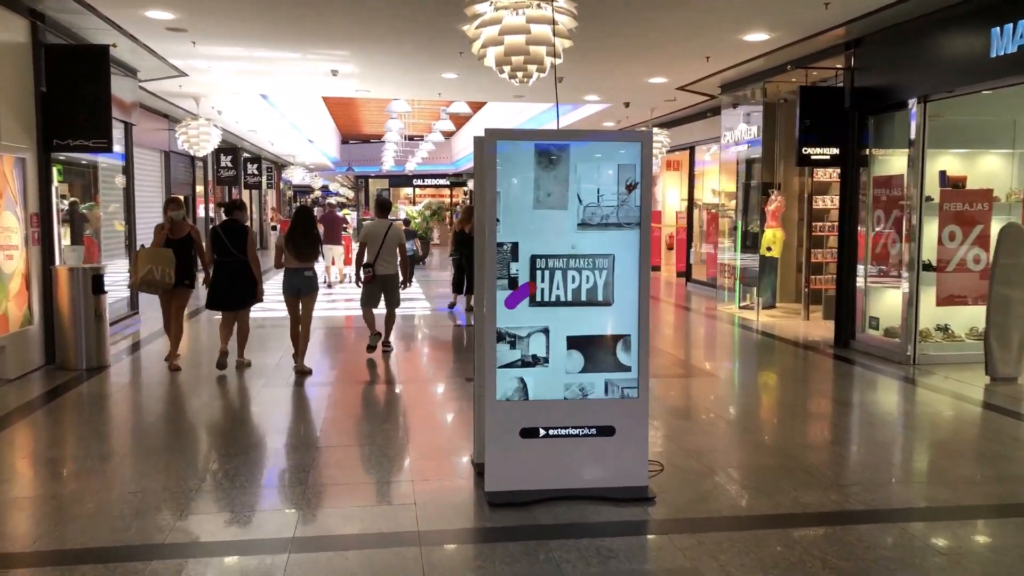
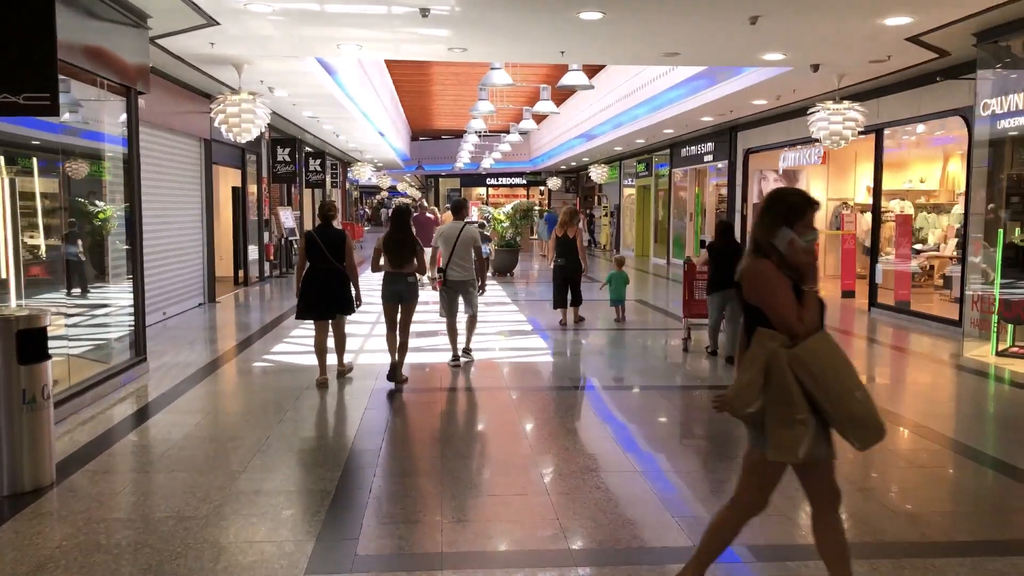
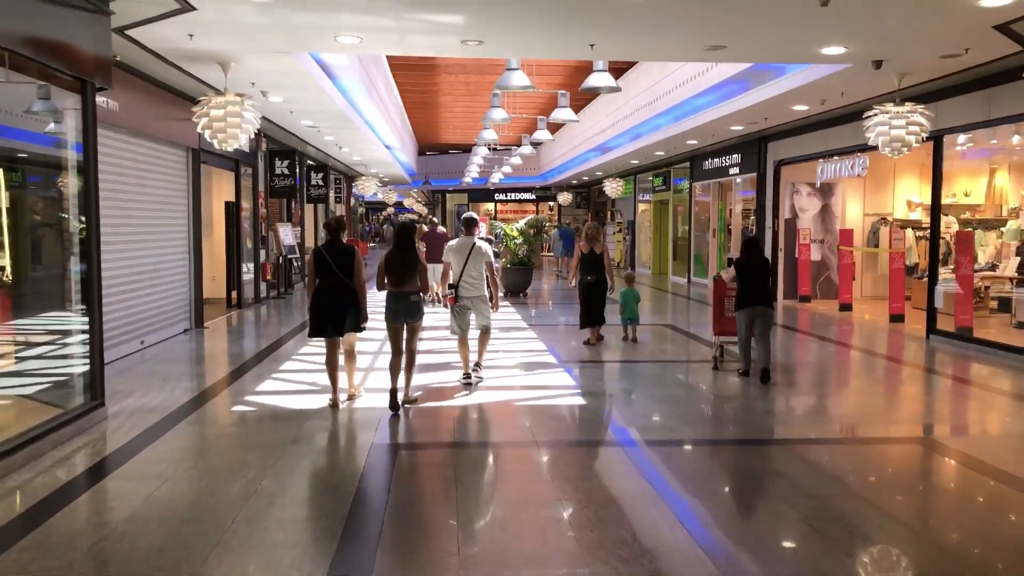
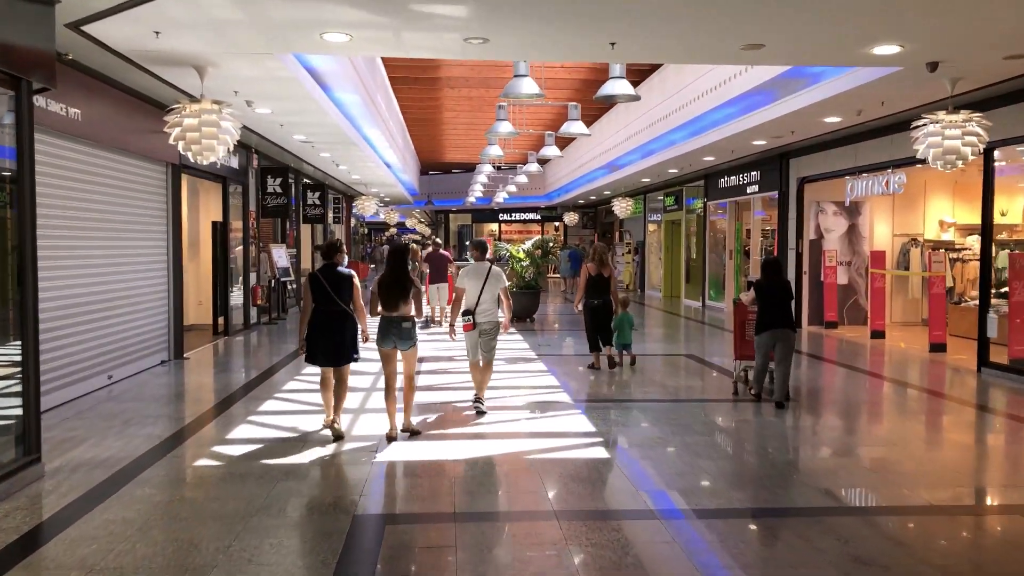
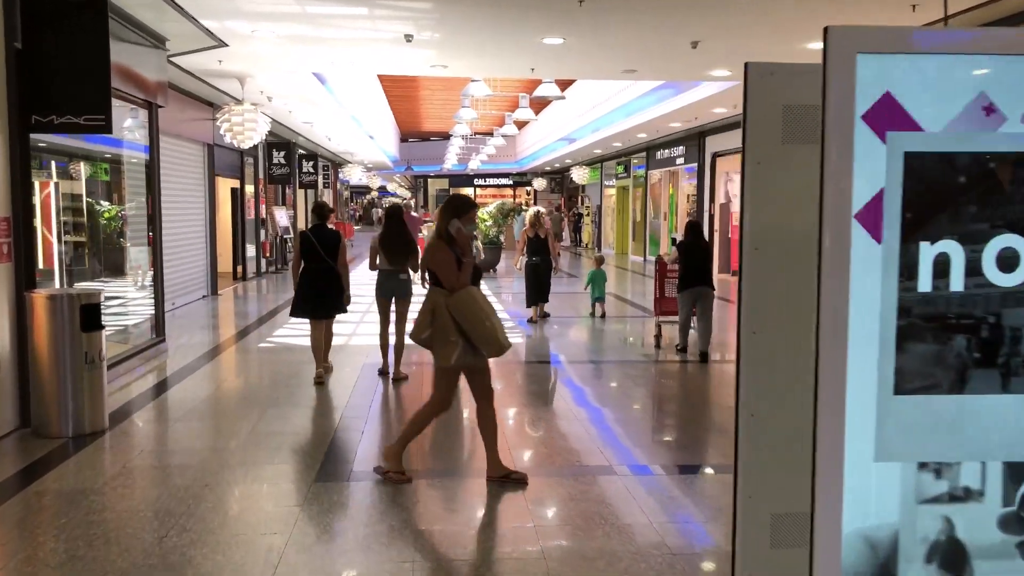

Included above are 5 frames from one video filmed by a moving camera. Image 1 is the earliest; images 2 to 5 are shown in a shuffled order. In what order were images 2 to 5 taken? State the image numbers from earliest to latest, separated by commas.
5, 2, 3, 4
